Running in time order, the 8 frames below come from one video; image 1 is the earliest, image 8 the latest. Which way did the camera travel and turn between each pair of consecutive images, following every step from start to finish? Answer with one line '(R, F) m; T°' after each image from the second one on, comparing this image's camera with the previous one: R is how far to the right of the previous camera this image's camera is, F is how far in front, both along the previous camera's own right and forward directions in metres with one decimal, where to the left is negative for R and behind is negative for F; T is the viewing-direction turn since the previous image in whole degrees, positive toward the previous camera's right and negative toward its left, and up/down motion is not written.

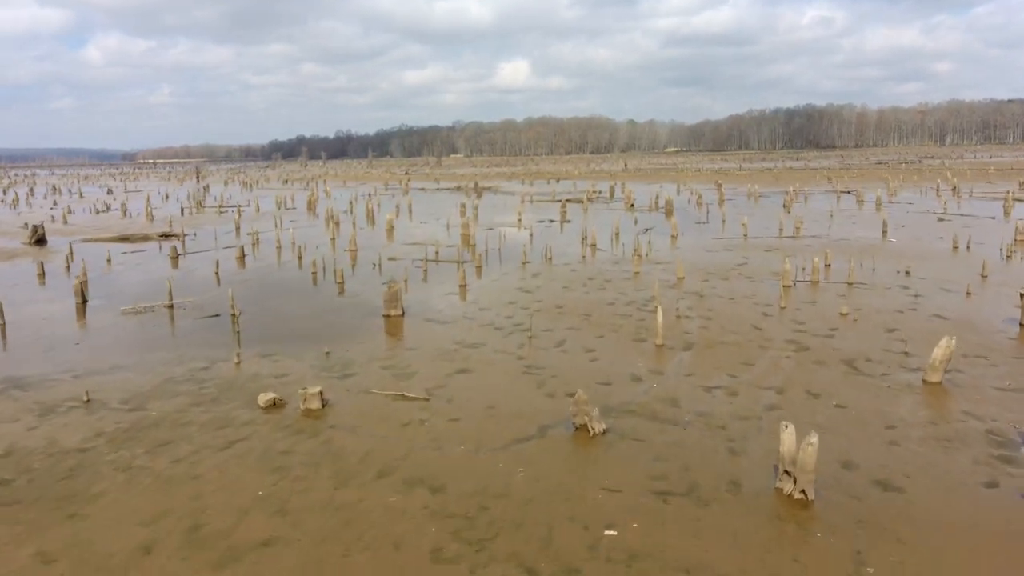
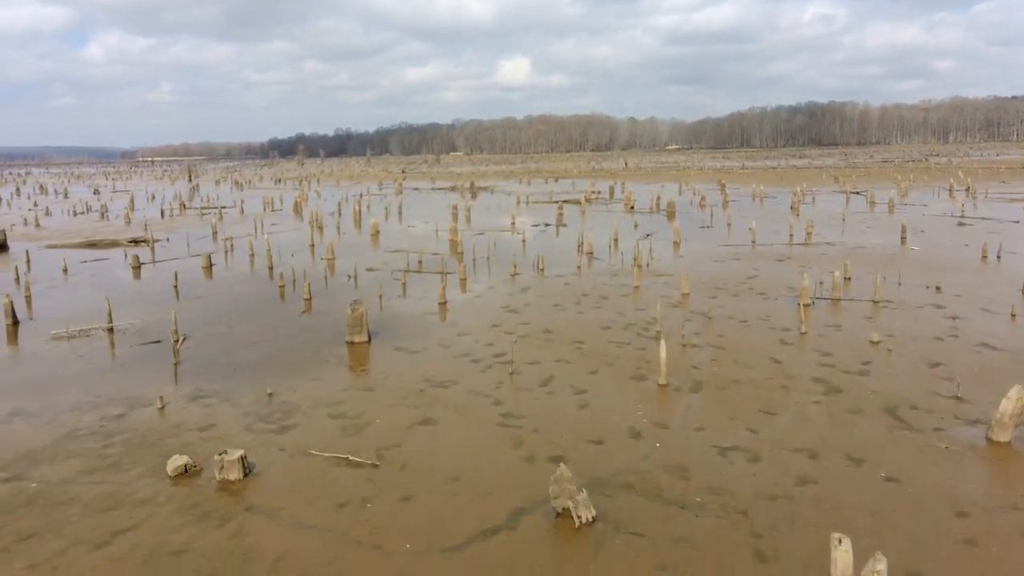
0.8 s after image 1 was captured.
(+0.3, +2.0) m; 0°
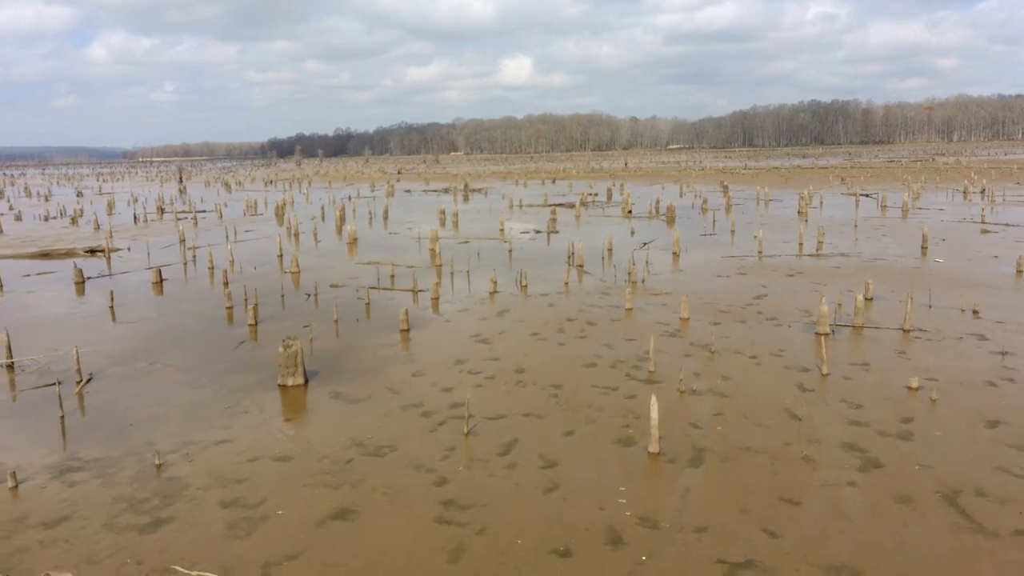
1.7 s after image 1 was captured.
(+0.4, +2.2) m; 0°
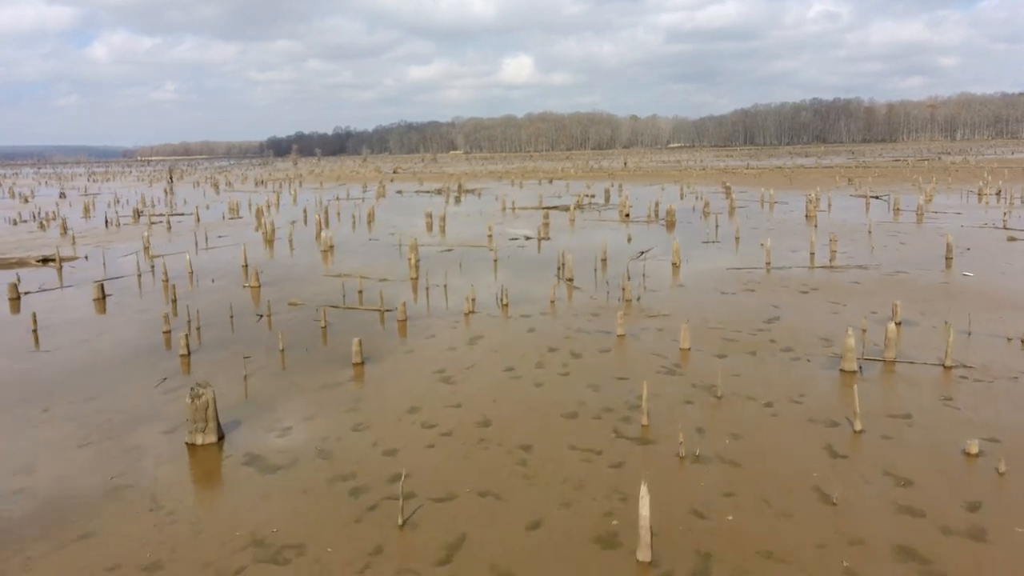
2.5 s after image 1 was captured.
(+0.4, +2.1) m; 0°
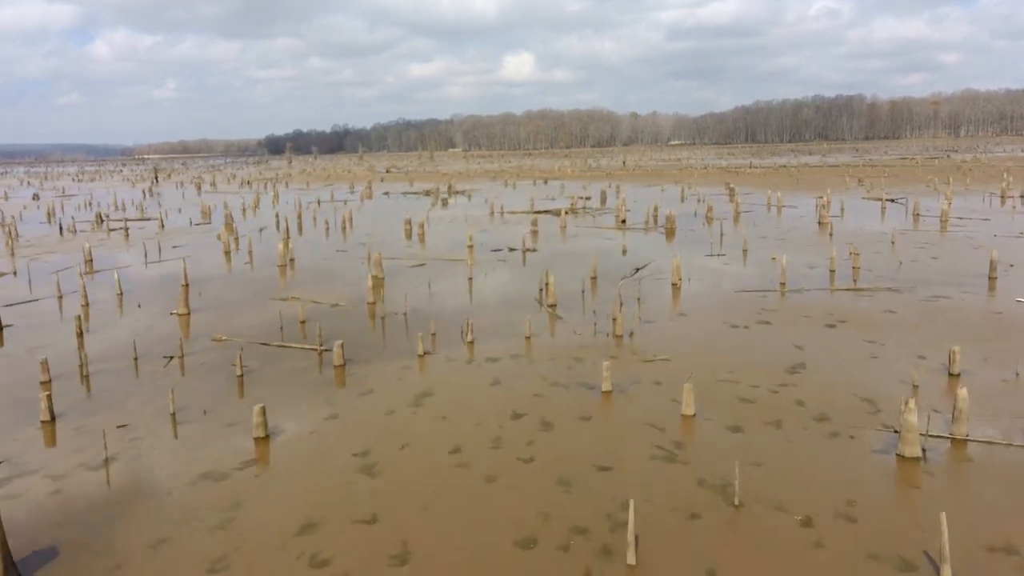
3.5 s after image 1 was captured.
(+0.5, +3.0) m; 0°
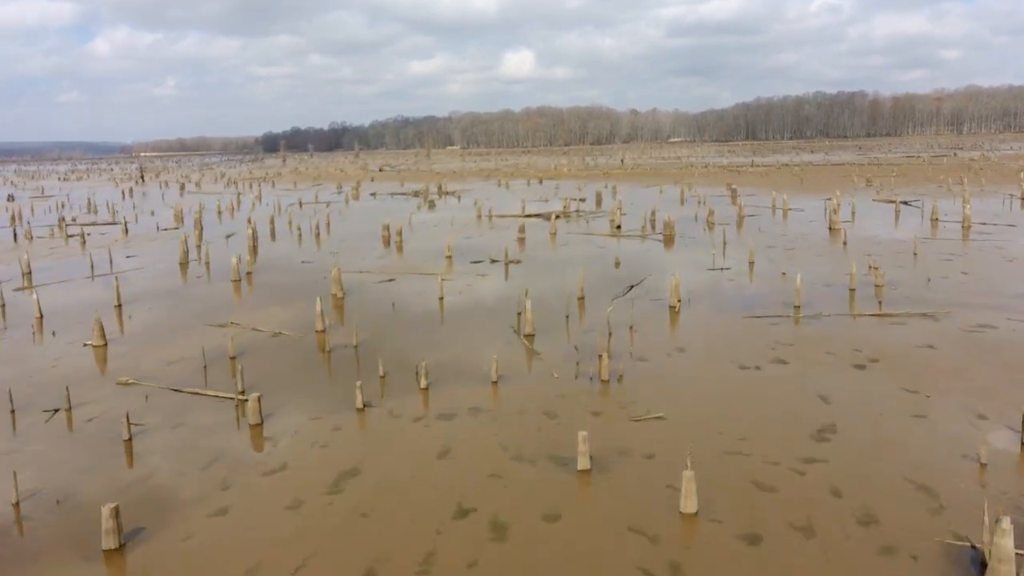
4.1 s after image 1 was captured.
(+0.4, +2.5) m; 0°
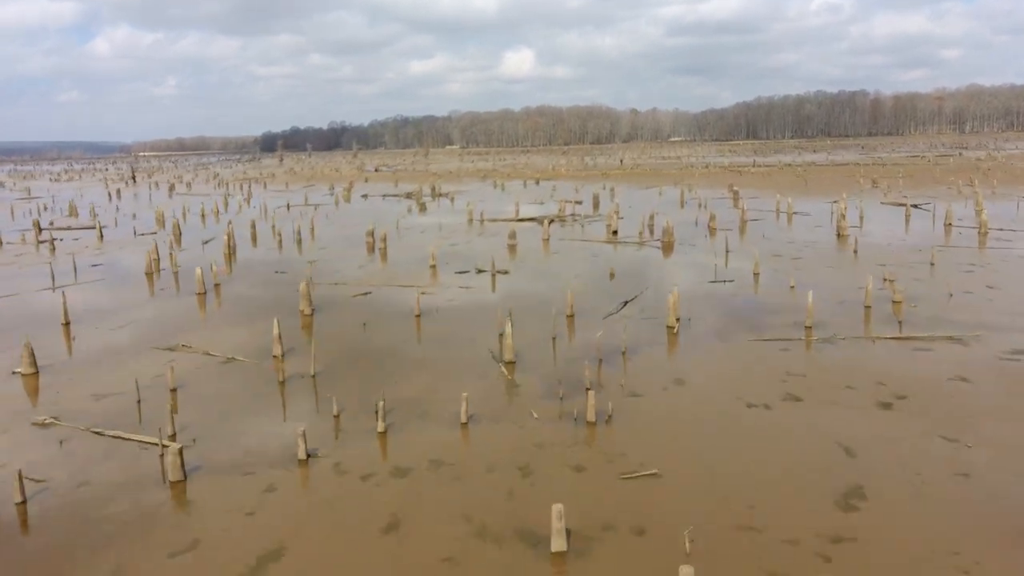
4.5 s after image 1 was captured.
(+0.3, +1.6) m; 0°
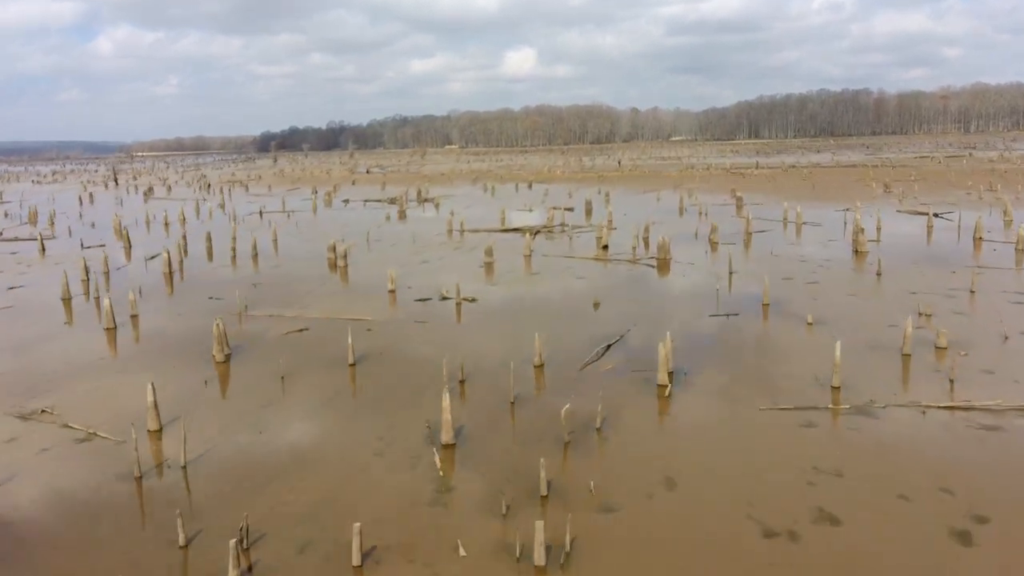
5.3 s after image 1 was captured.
(+0.6, +3.2) m; 0°
